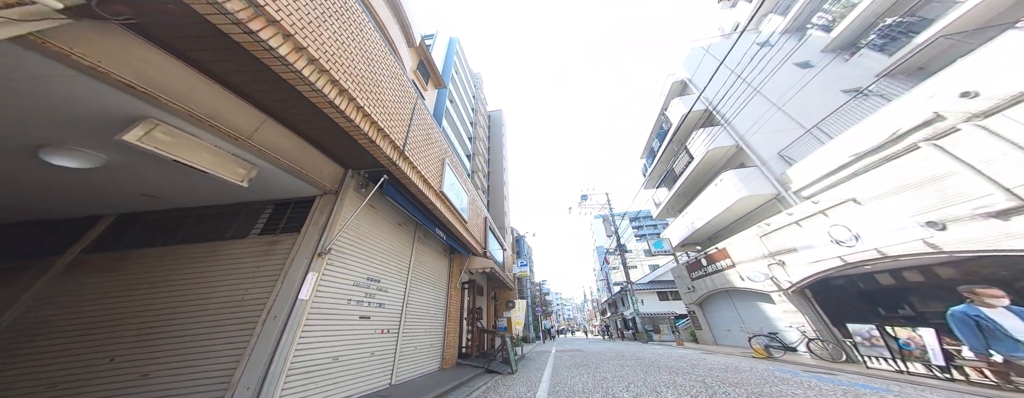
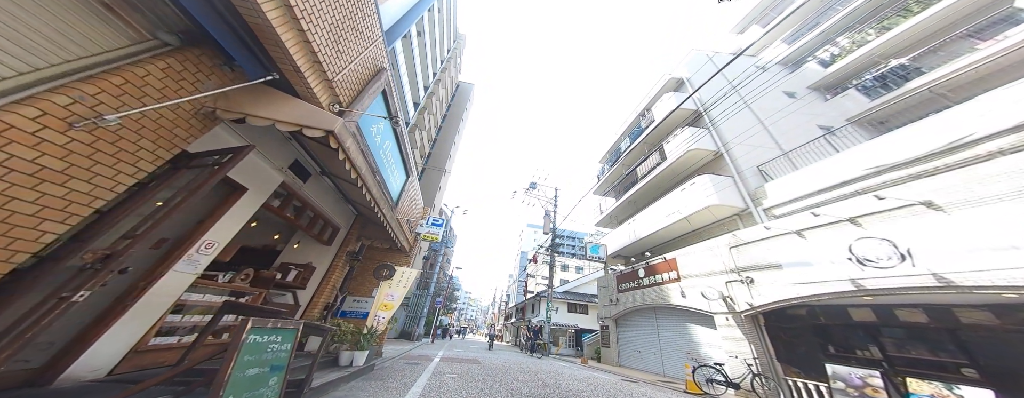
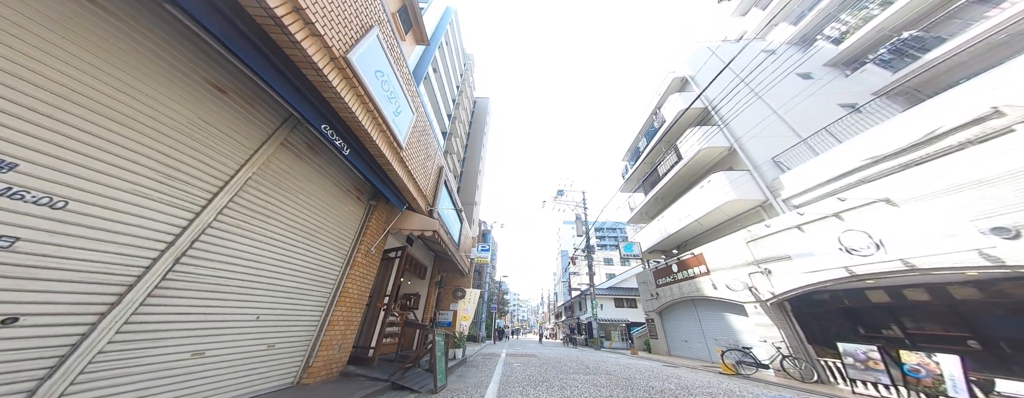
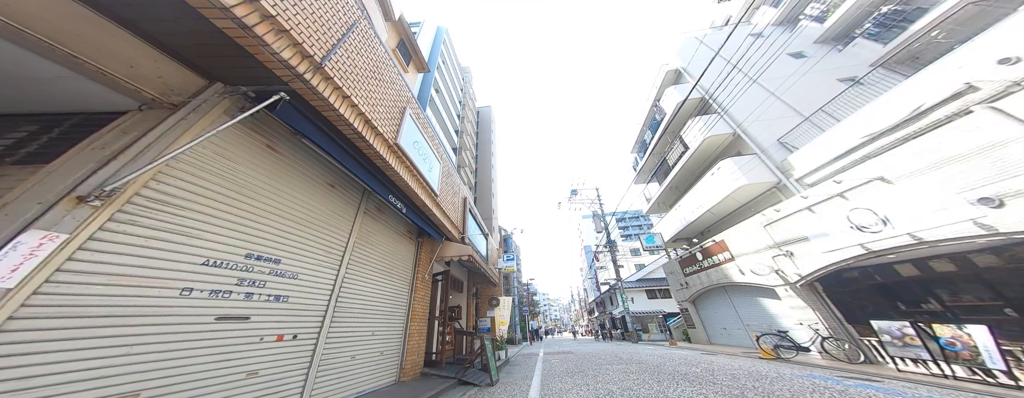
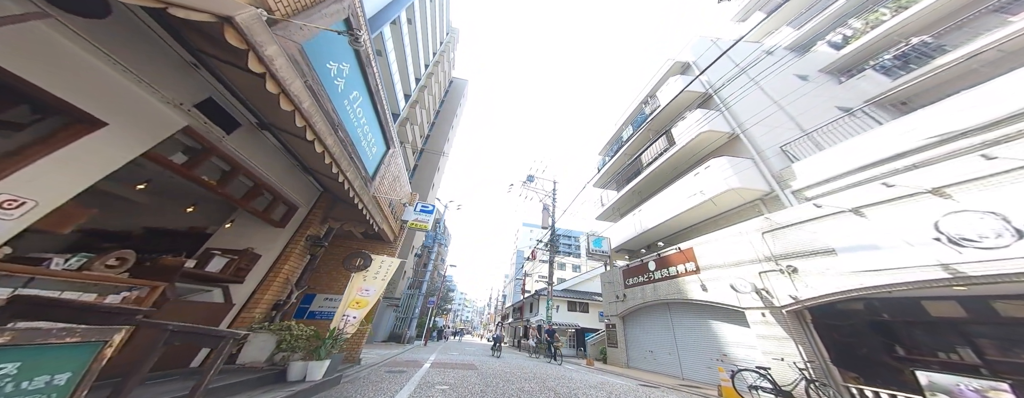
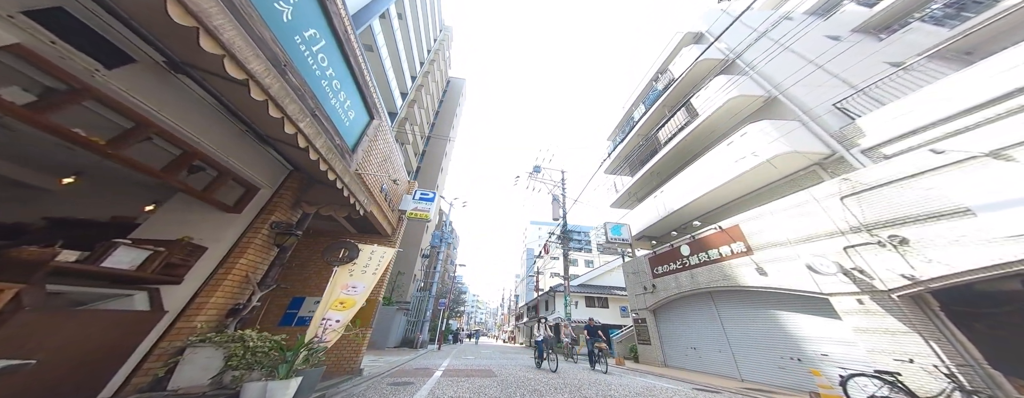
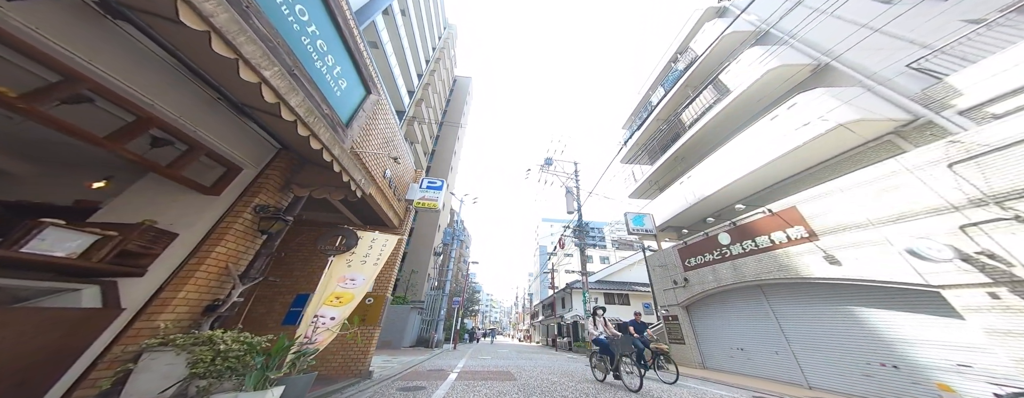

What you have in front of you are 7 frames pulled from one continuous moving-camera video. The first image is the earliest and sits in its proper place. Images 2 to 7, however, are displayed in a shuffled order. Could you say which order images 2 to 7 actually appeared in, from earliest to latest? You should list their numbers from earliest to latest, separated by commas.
4, 3, 2, 5, 6, 7
